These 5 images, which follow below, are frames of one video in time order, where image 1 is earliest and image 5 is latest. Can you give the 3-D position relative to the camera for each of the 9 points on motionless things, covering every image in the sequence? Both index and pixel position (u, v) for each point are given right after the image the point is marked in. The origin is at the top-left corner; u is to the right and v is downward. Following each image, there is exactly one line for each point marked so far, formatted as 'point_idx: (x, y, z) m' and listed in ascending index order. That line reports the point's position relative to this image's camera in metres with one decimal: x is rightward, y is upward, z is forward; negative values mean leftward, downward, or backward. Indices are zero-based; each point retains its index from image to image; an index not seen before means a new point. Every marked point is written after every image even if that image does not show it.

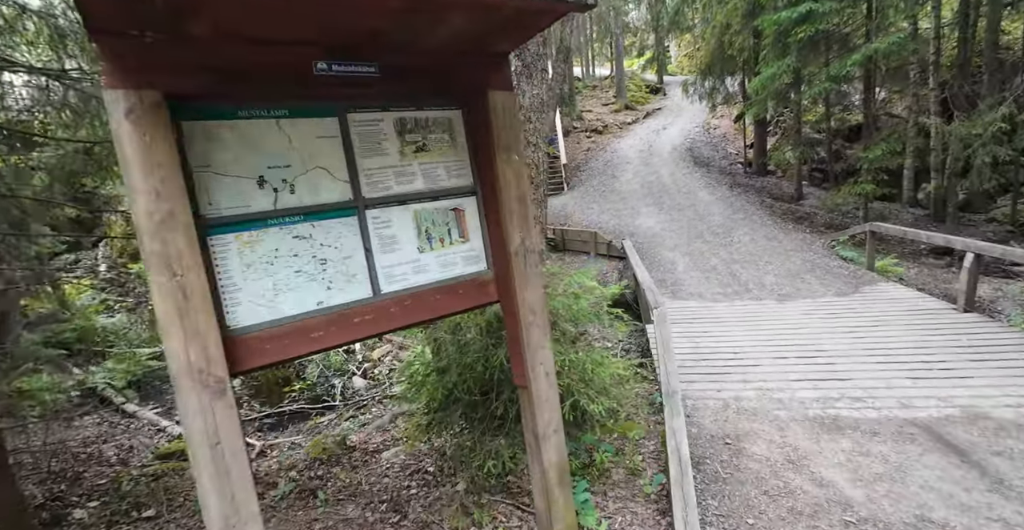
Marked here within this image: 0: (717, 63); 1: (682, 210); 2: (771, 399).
0: (+7.3, +7.1, +18.3) m
1: (+4.4, +1.4, +13.4) m
2: (+2.2, -1.2, +4.5) m
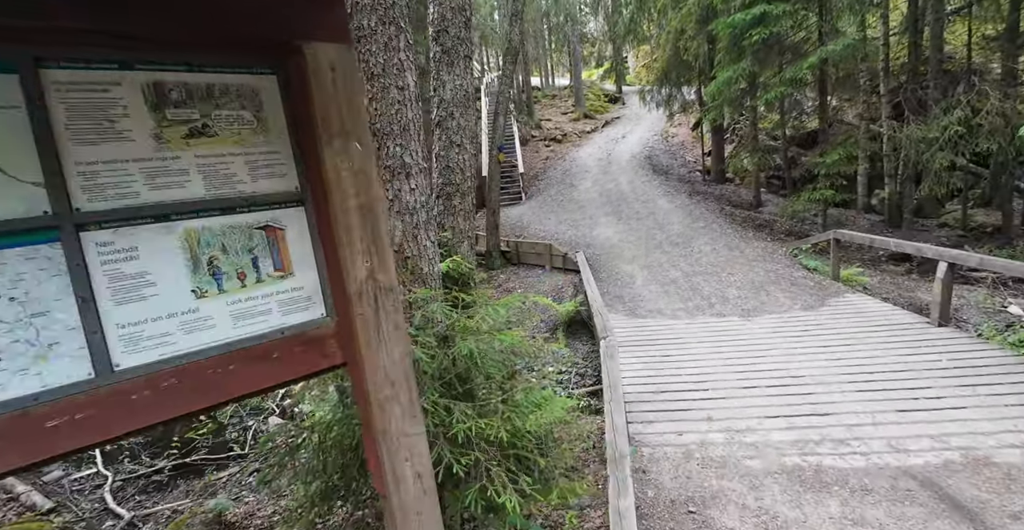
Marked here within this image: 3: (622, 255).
0: (+5.6, +6.8, +18.1) m
1: (+3.2, +1.1, +12.9) m
2: (+1.7, -1.3, +3.8) m
3: (+2.2, +0.2, +10.5) m
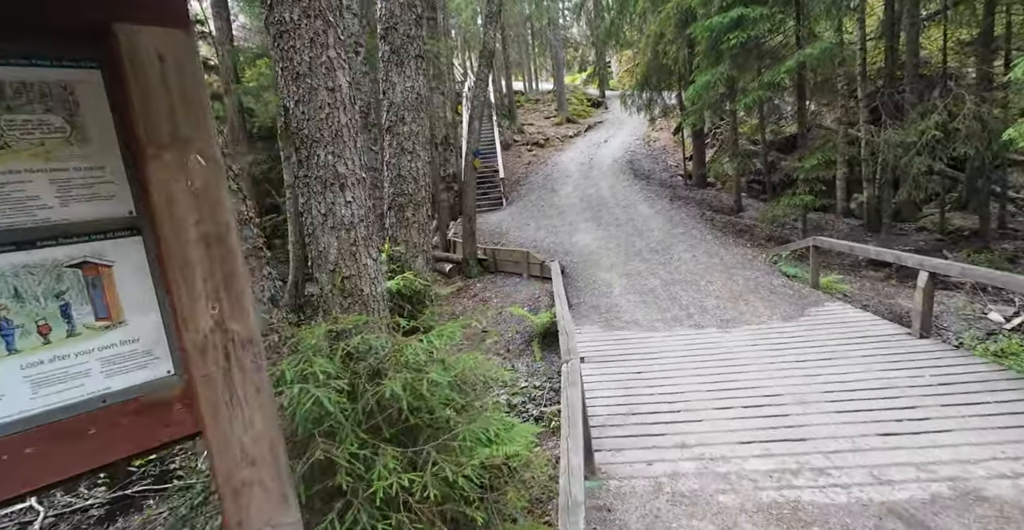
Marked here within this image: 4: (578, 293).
0: (+4.9, +6.6, +17.9) m
1: (+2.6, +1.0, +12.6) m
2: (+1.4, -1.4, +3.5) m
3: (+1.7, +0.1, +10.2) m
4: (+1.1, -0.5, +8.8) m
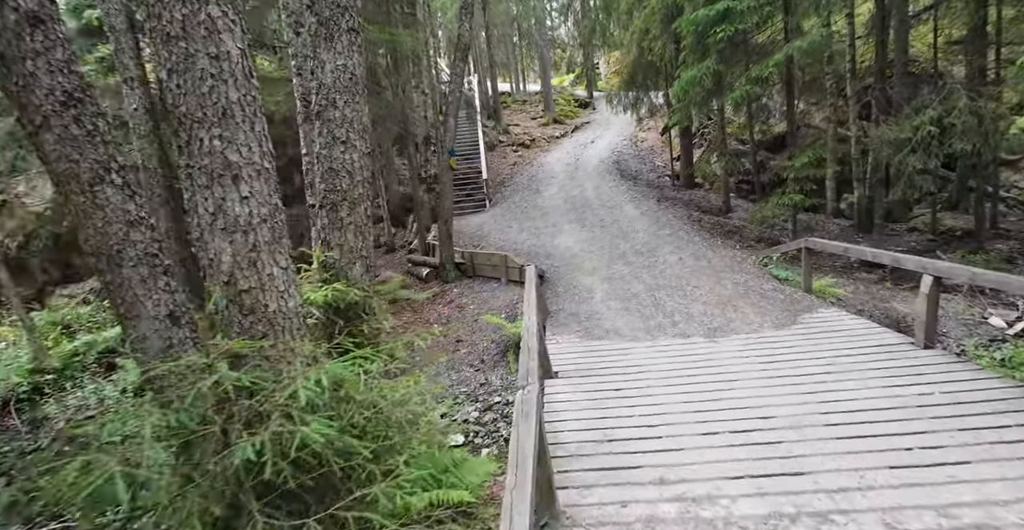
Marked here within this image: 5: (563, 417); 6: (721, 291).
0: (+4.3, +6.5, +17.5) m
1: (+2.1, +0.9, +12.1) m
2: (+1.0, -1.5, +3.0) m
3: (+1.3, 0.0, +9.7) m
4: (+0.7, -0.5, +8.3) m
5: (+0.5, -1.3, +4.6) m
6: (+3.0, -0.4, +7.5) m
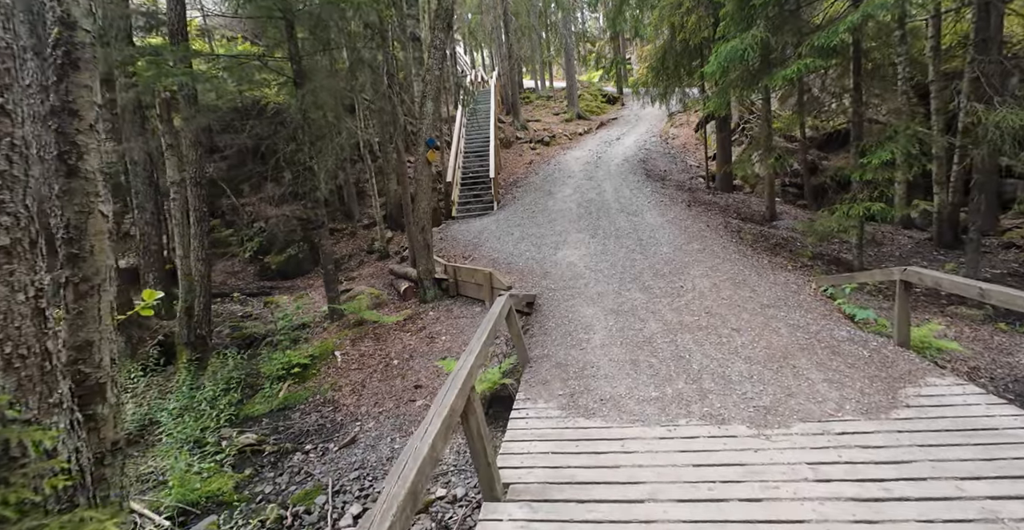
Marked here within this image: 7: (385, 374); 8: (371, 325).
0: (+4.6, +6.1, +15.1) m
1: (+2.0, +0.5, +9.9) m
2: (+0.4, -1.8, +0.8) m
3: (+1.0, -0.4, +7.5) m
4: (+0.4, -0.9, +6.2) m
5: (-0.1, -1.6, +2.5) m
6: (+2.6, -0.7, +5.3) m
7: (-1.8, -1.5, +7.3) m
8: (-2.5, -1.1, +9.2) m
